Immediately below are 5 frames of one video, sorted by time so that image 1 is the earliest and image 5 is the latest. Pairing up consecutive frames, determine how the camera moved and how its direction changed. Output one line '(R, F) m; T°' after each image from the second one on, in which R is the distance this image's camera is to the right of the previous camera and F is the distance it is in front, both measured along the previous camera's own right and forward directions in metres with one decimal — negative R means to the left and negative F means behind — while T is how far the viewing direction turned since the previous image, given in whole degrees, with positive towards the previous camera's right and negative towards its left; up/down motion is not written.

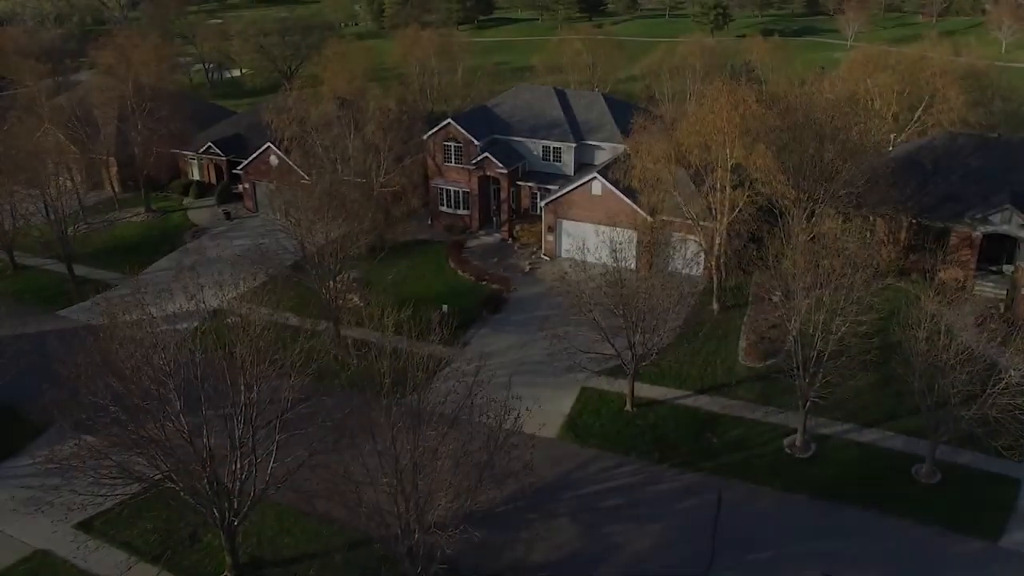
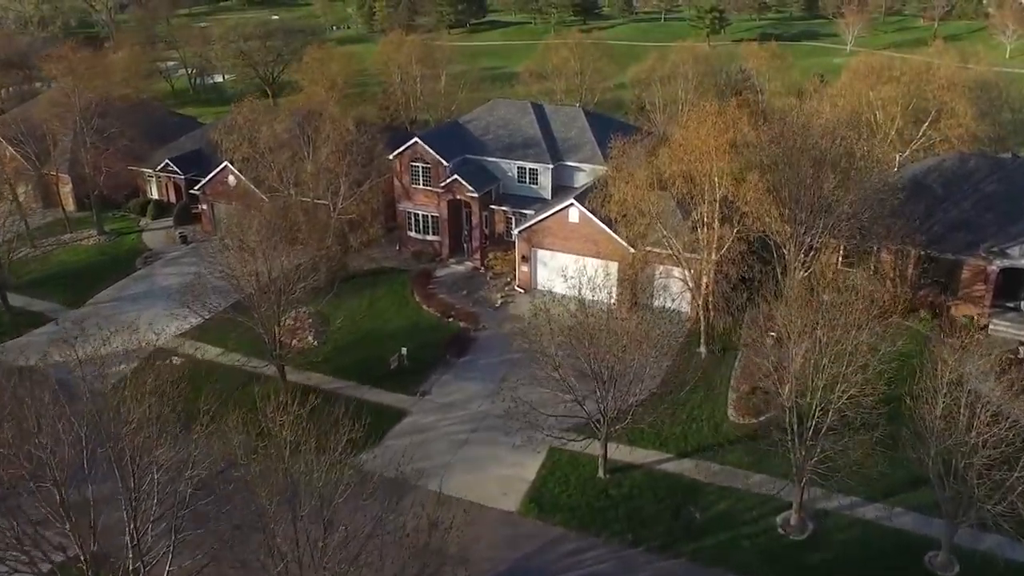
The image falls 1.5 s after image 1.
(+1.4, +3.9) m; 0°
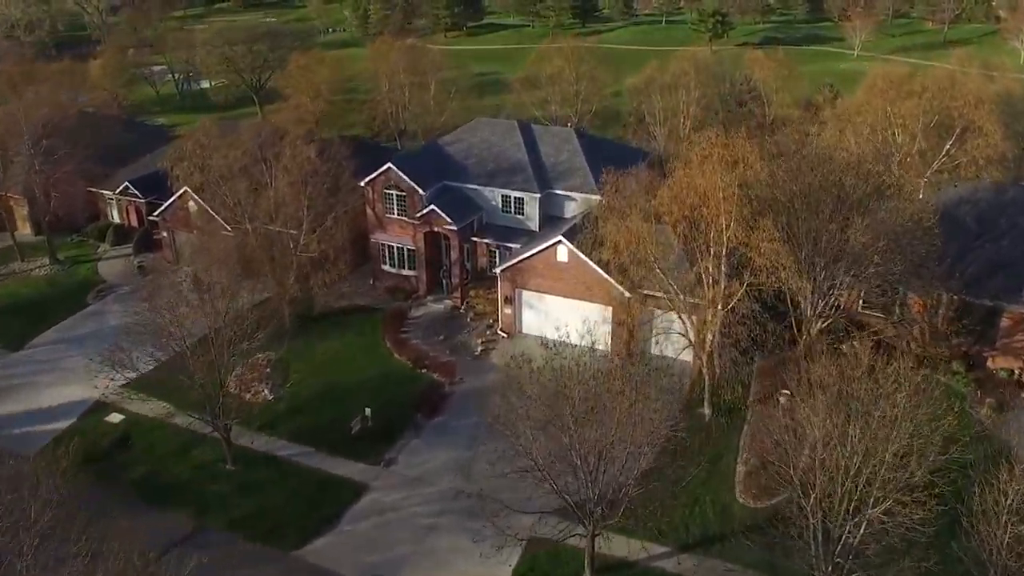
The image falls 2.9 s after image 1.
(+0.8, +4.4) m; 0°
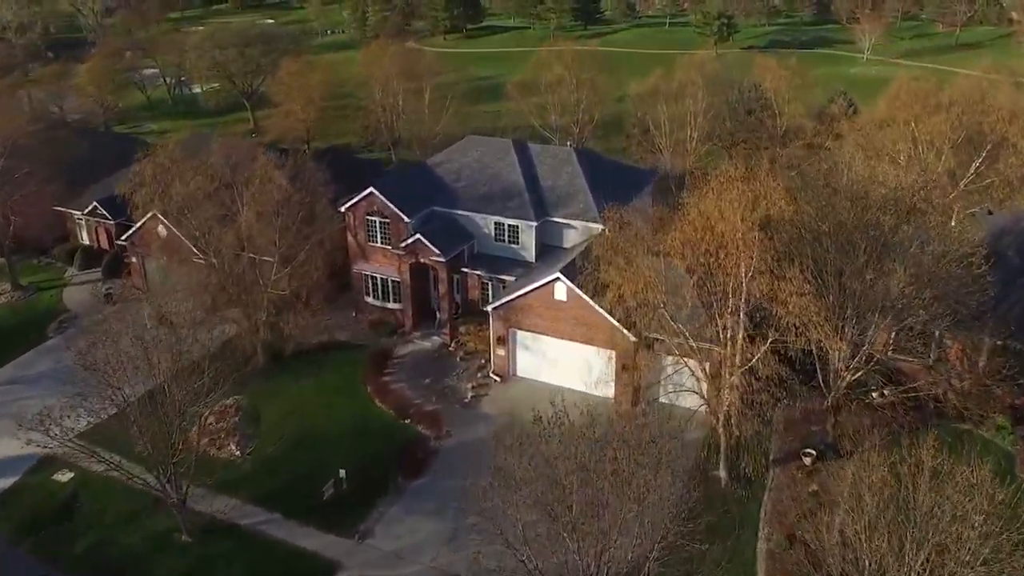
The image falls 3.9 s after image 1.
(+0.3, +3.5) m; 0°
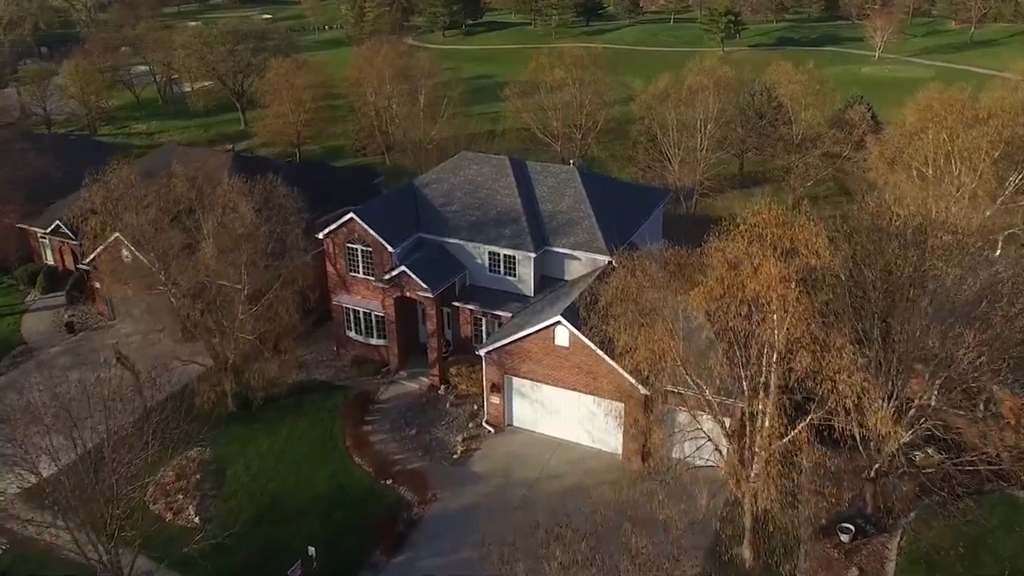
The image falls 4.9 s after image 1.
(+0.2, +3.8) m; 0°
